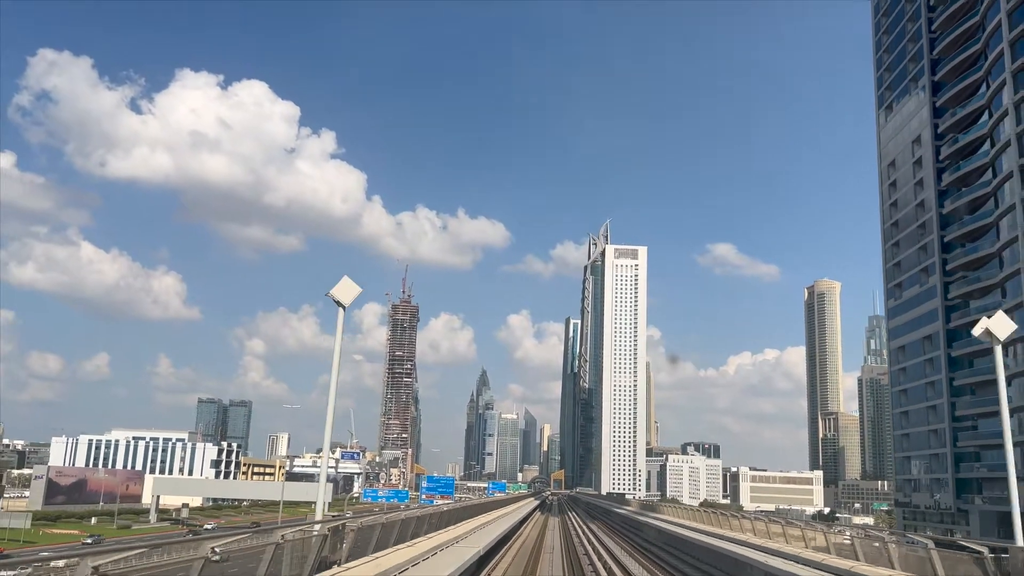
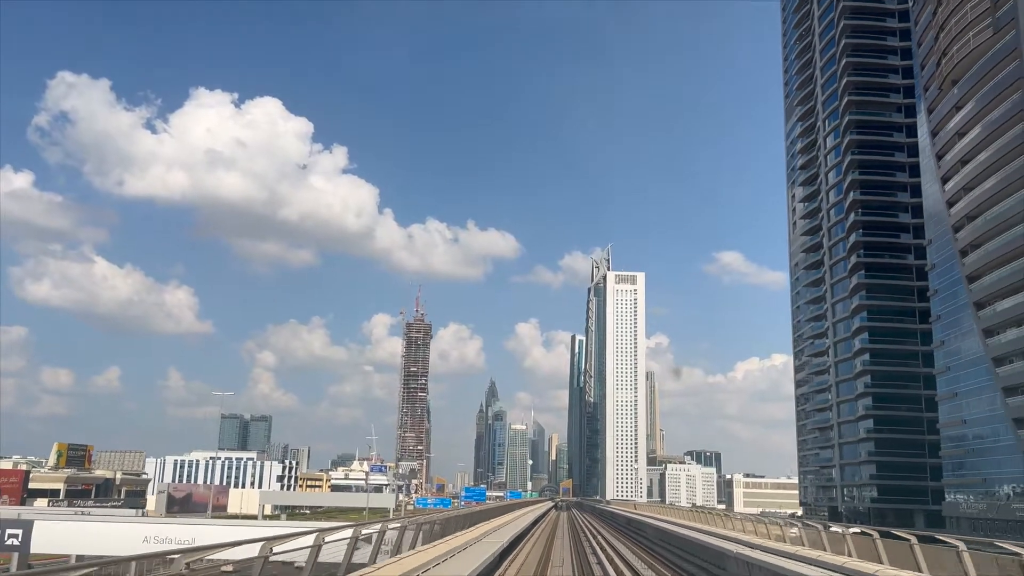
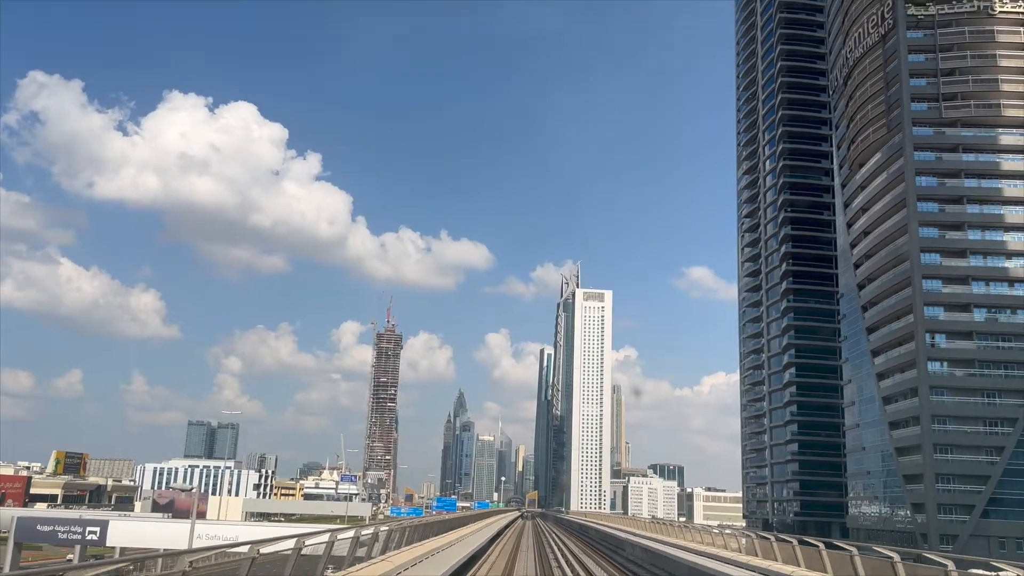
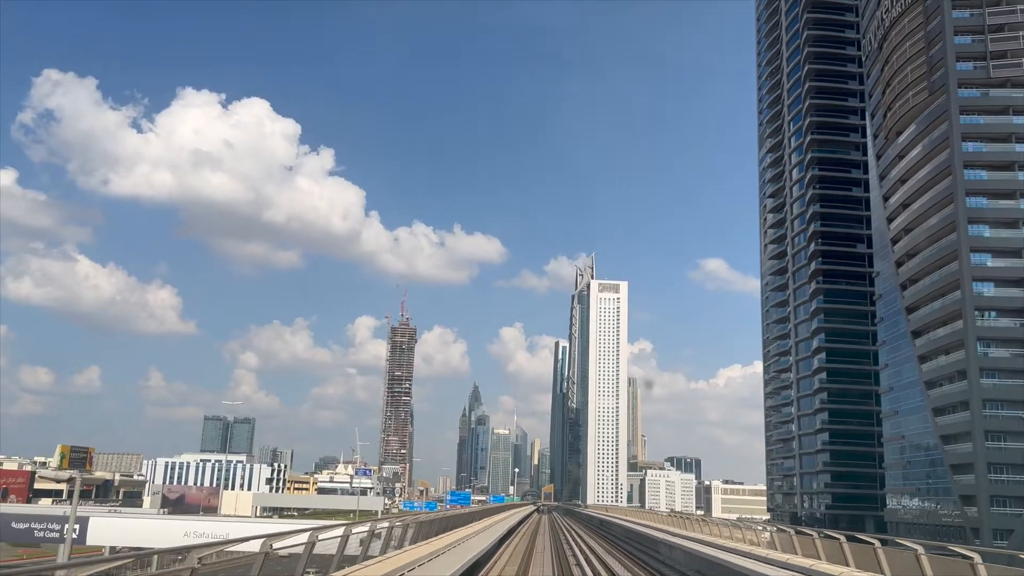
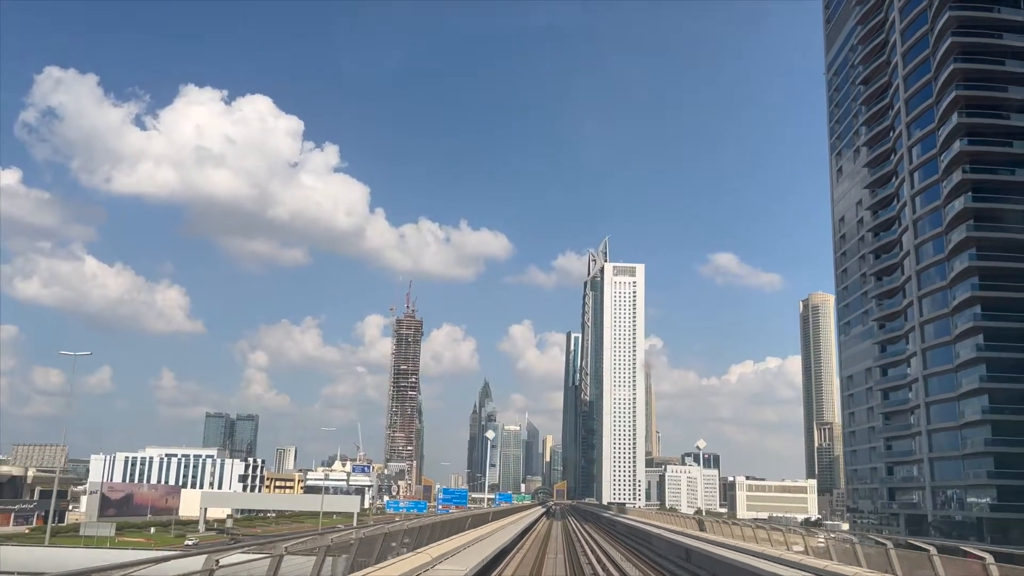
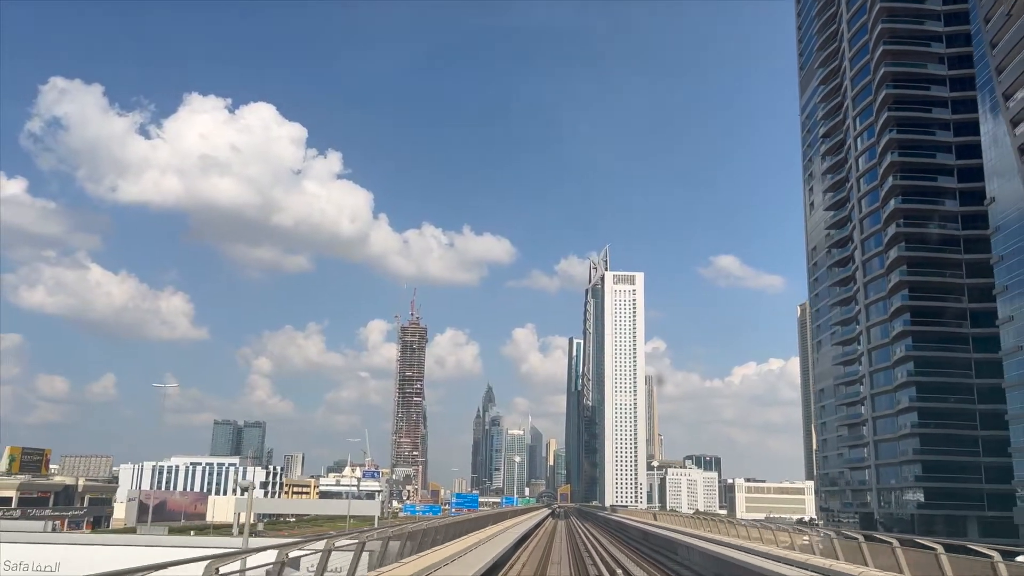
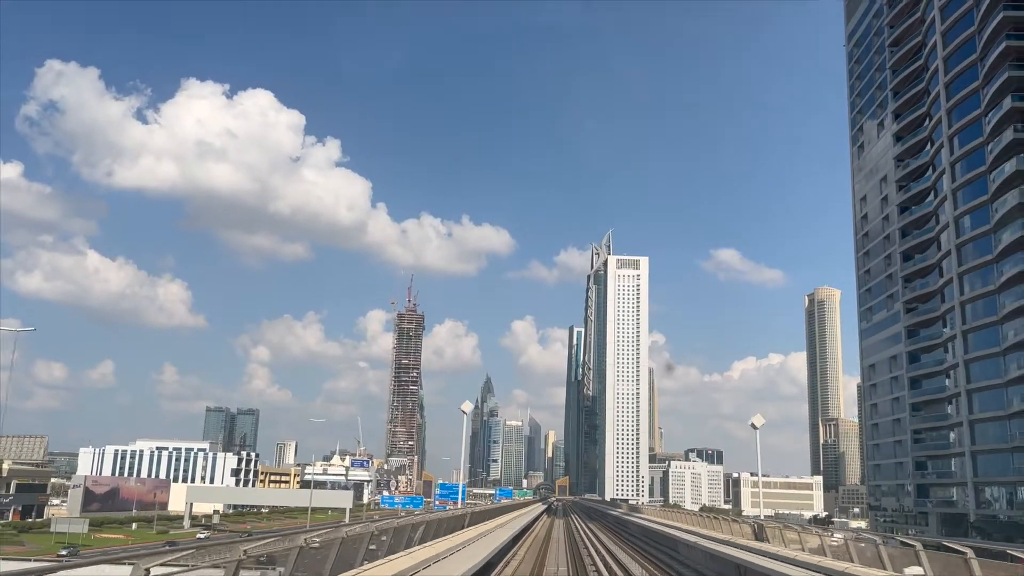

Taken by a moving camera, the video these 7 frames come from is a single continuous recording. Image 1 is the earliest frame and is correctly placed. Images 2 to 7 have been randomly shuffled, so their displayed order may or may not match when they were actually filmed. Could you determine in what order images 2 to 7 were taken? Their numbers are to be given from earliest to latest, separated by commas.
7, 5, 6, 2, 4, 3
